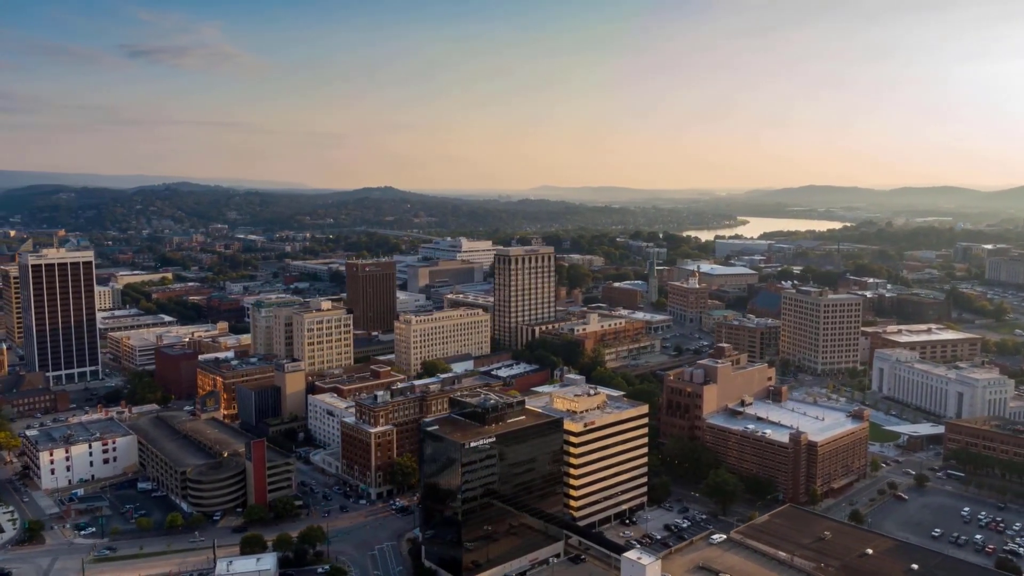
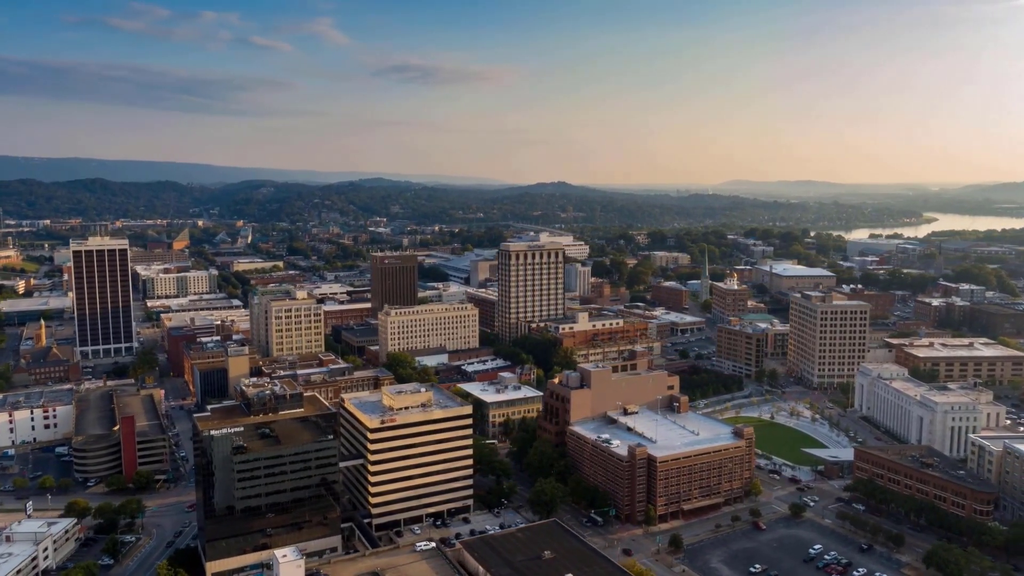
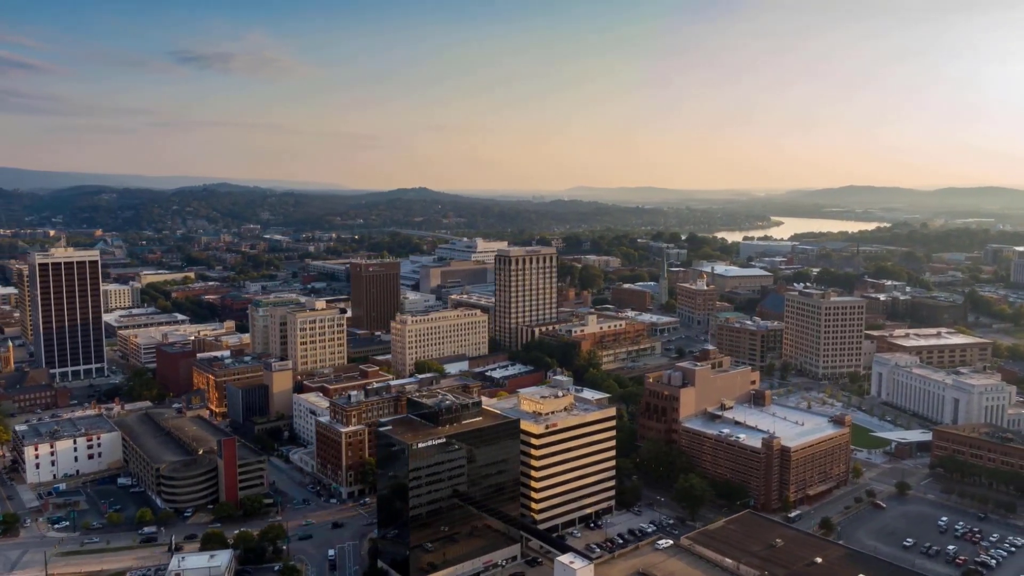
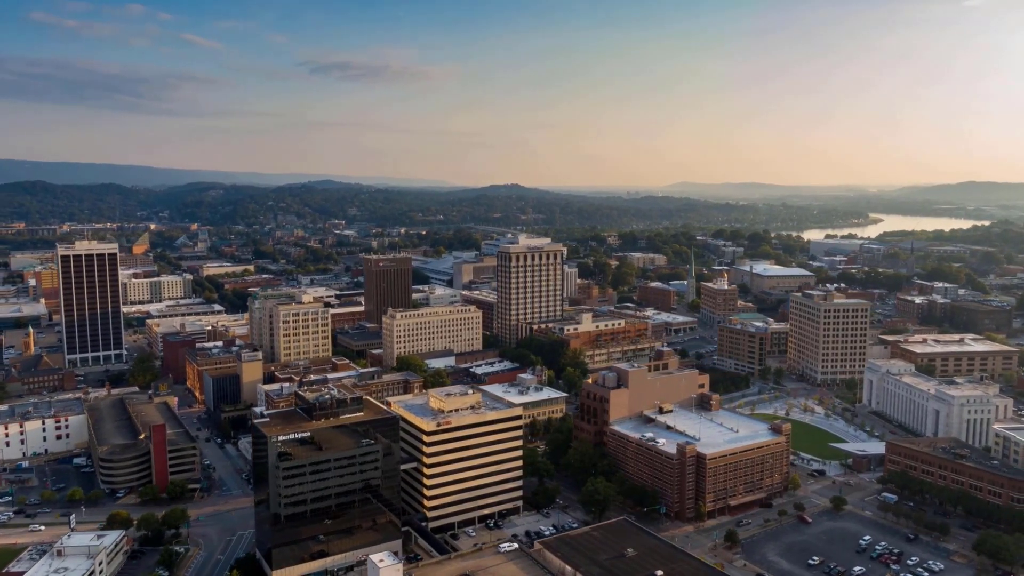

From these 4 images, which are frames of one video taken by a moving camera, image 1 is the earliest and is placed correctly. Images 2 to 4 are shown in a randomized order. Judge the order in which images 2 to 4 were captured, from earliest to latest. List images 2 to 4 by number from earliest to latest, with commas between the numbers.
3, 4, 2
